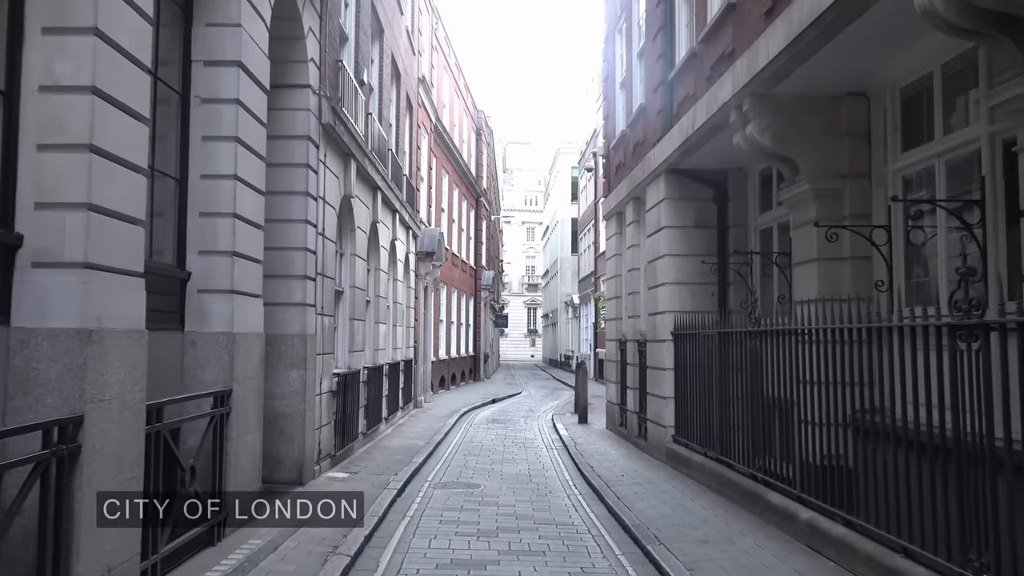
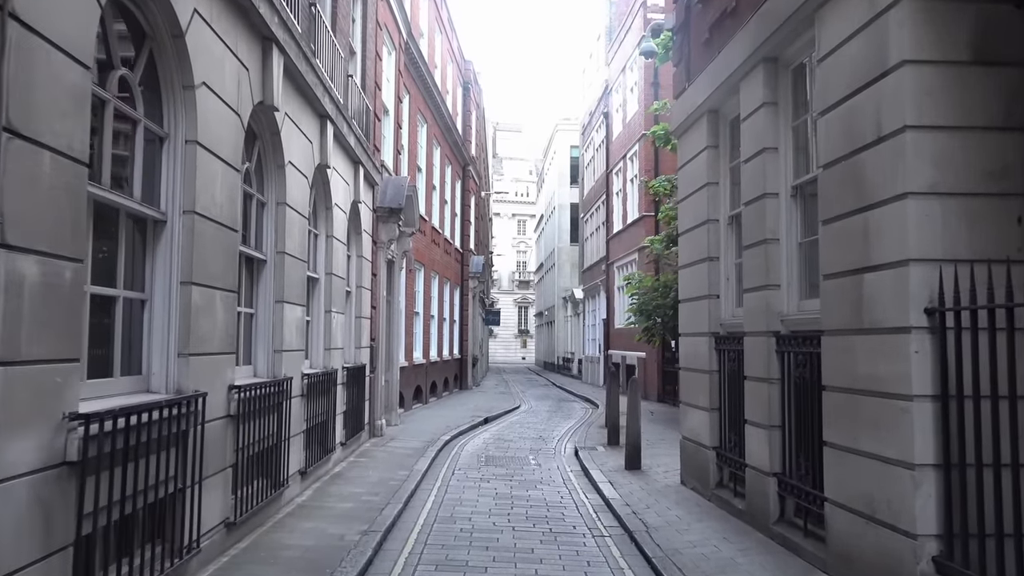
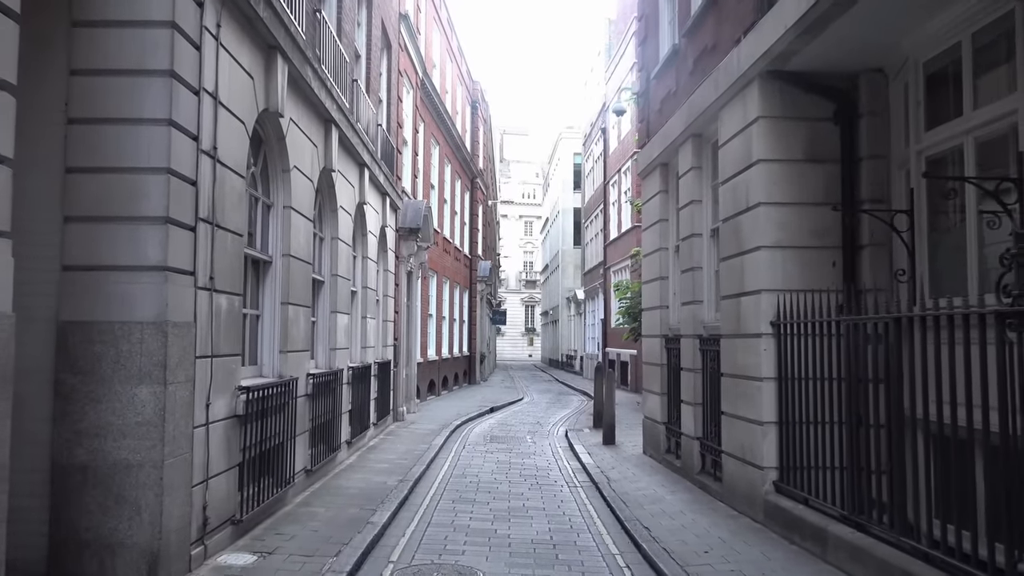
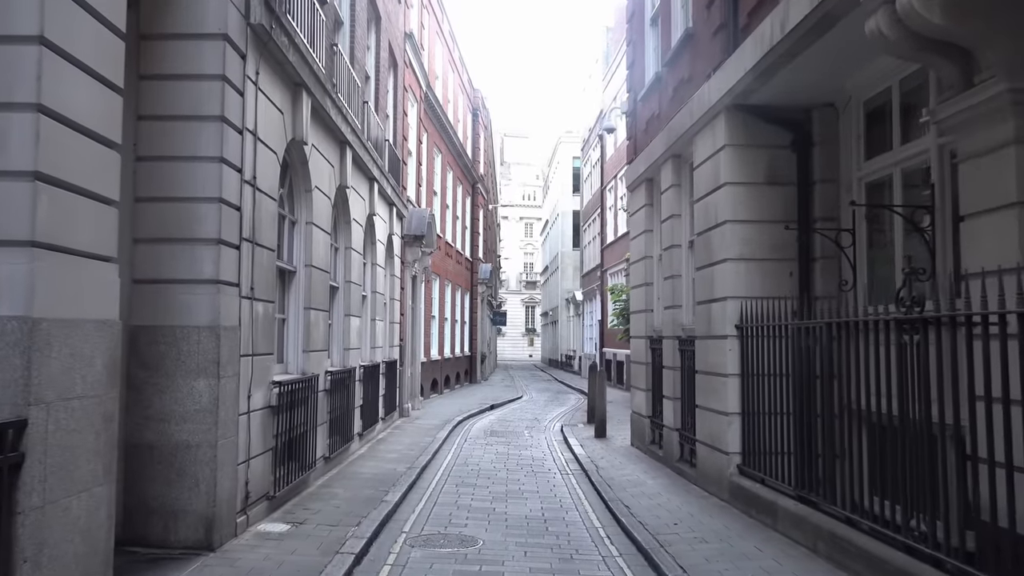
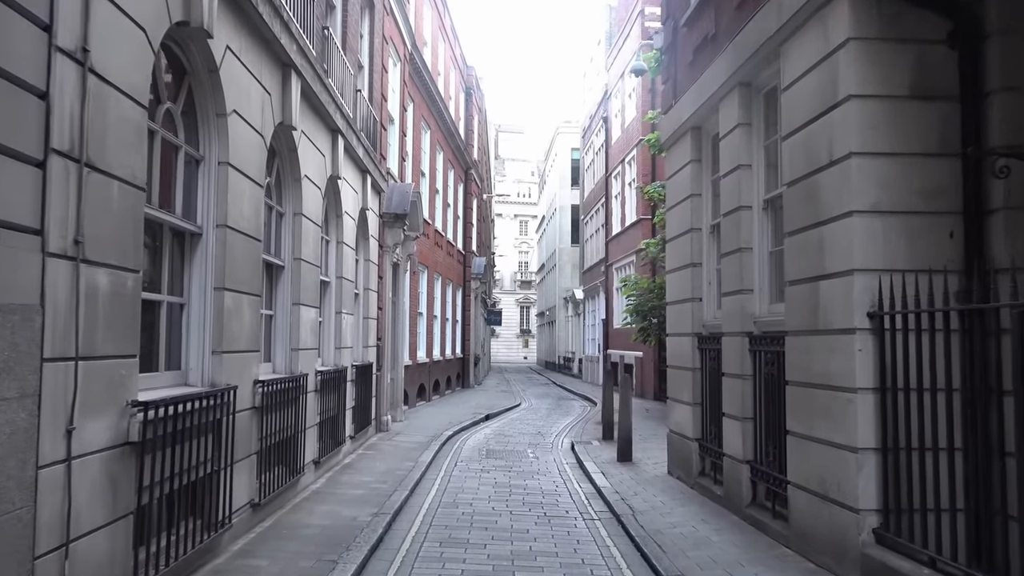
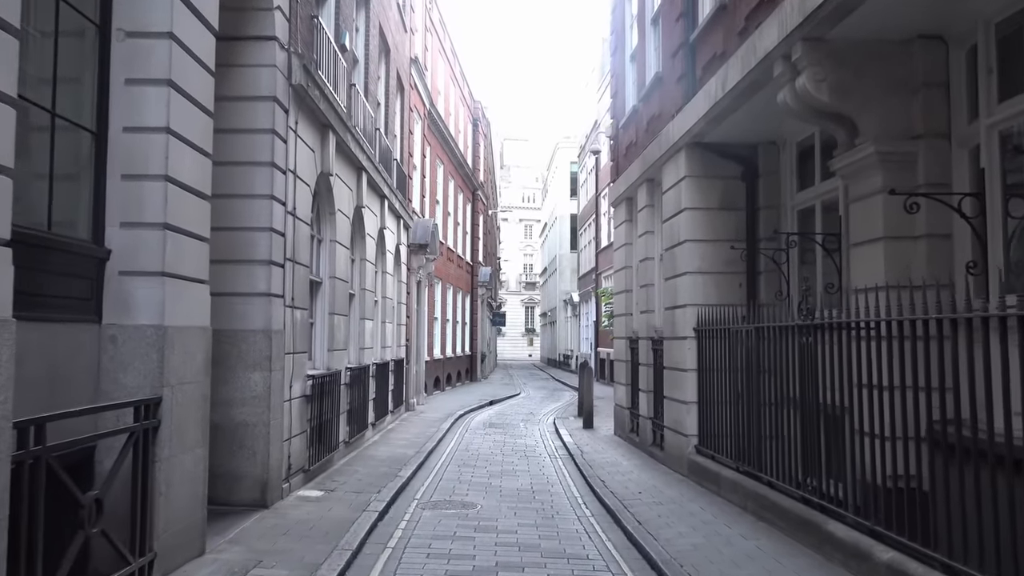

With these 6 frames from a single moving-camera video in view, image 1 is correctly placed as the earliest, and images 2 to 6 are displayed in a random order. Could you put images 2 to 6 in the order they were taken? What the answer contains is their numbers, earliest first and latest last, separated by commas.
6, 4, 3, 5, 2
